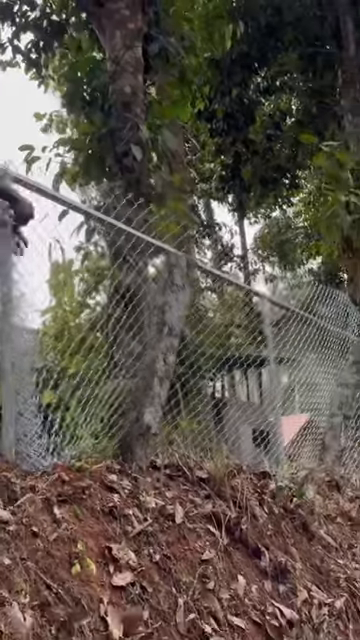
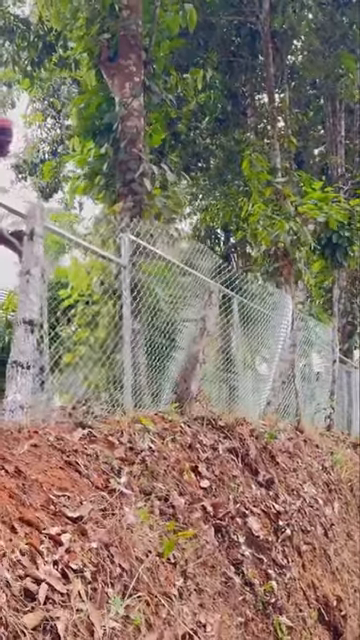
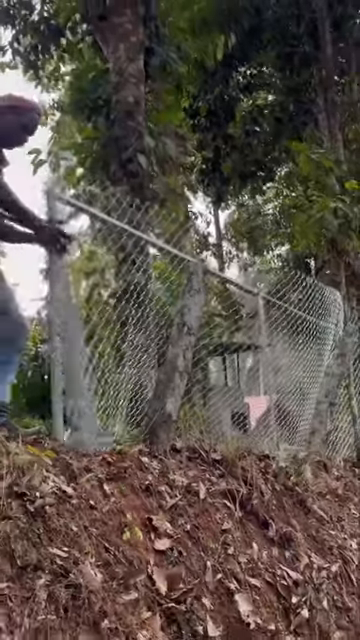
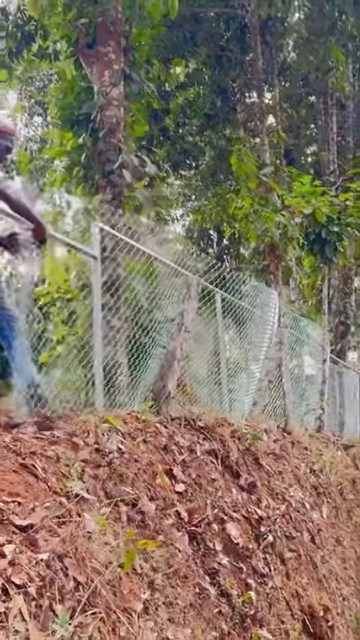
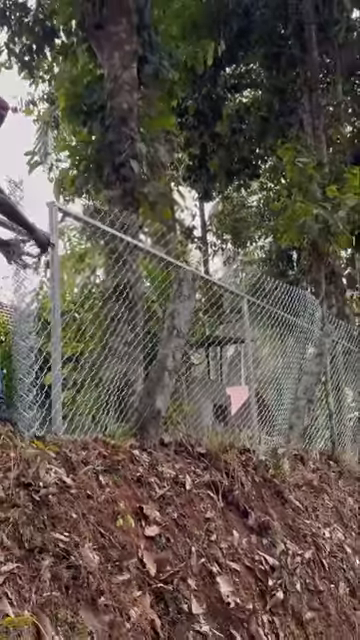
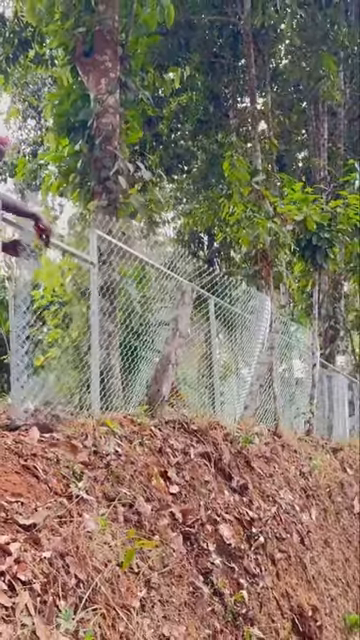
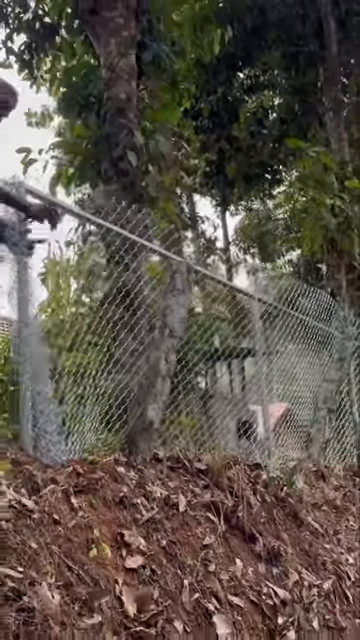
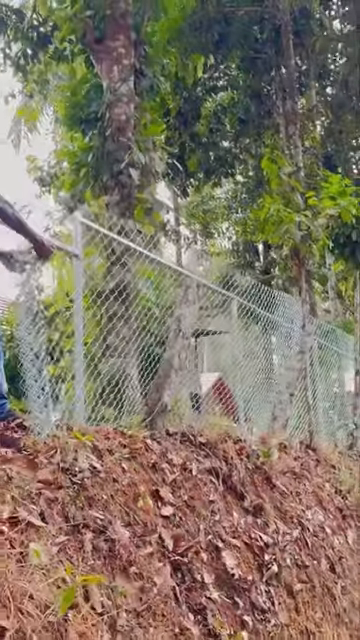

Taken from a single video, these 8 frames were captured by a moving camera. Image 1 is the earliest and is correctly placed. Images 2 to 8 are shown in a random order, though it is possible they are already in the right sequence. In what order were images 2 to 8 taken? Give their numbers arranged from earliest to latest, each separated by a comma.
7, 3, 5, 8, 4, 6, 2
